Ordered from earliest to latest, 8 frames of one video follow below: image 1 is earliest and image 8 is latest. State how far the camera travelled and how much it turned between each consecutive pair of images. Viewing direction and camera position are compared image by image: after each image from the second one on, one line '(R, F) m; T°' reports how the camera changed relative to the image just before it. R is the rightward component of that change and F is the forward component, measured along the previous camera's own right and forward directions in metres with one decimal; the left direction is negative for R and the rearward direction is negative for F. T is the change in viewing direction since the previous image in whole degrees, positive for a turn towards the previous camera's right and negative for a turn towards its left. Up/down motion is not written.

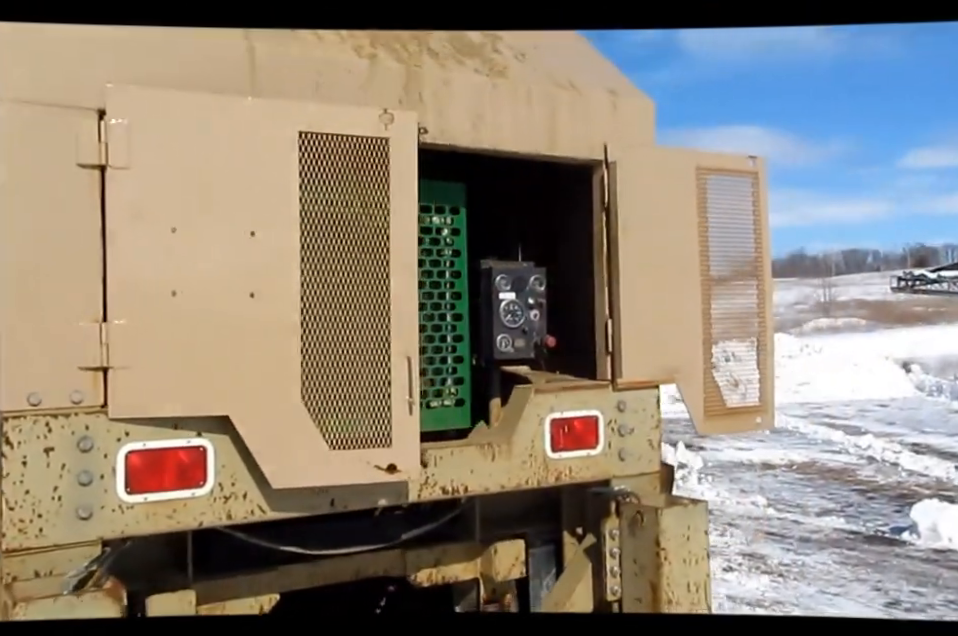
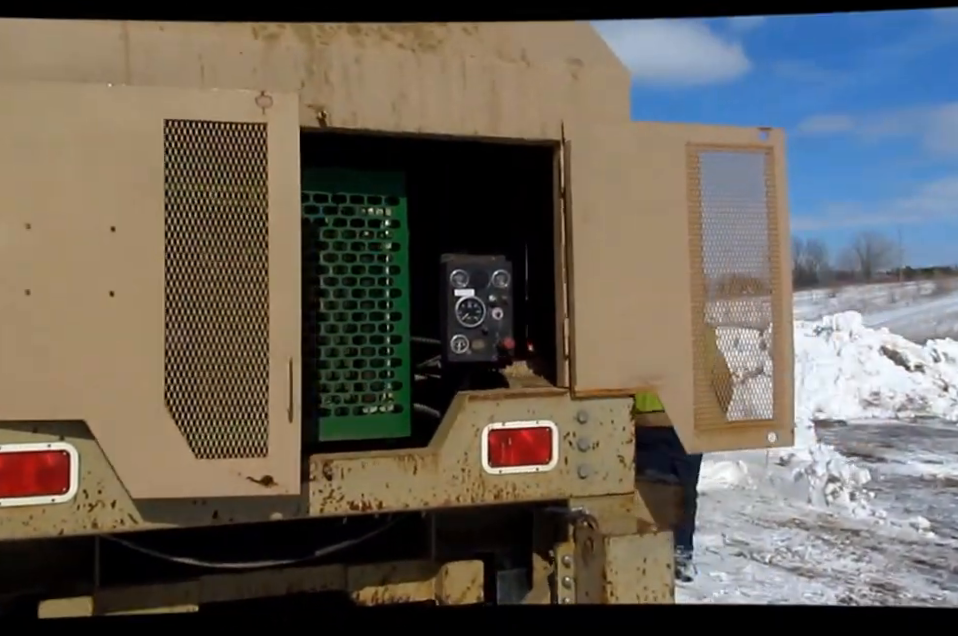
(+0.6, +0.3) m; -13°
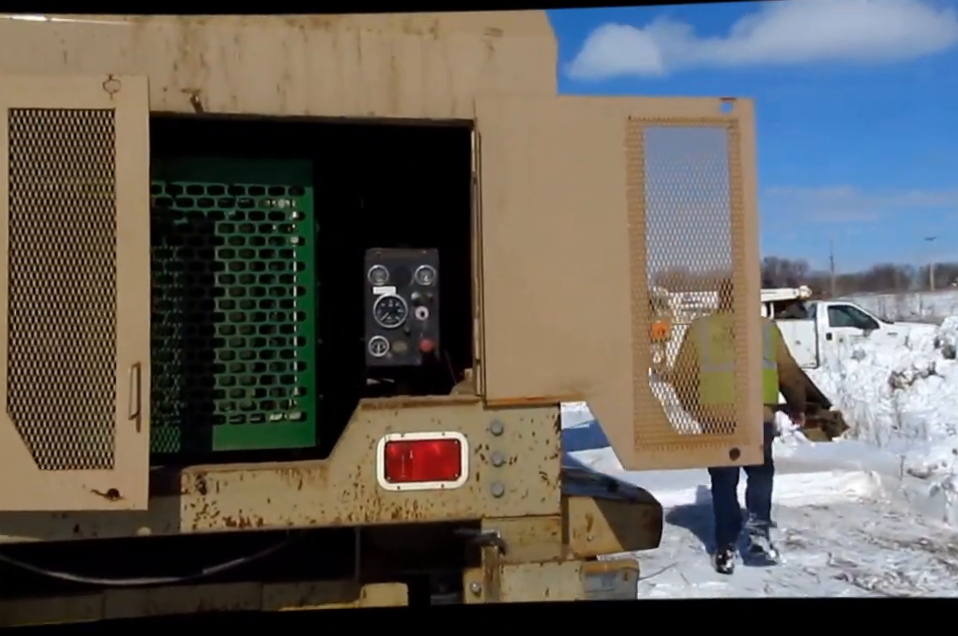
(+0.6, +0.3) m; -10°
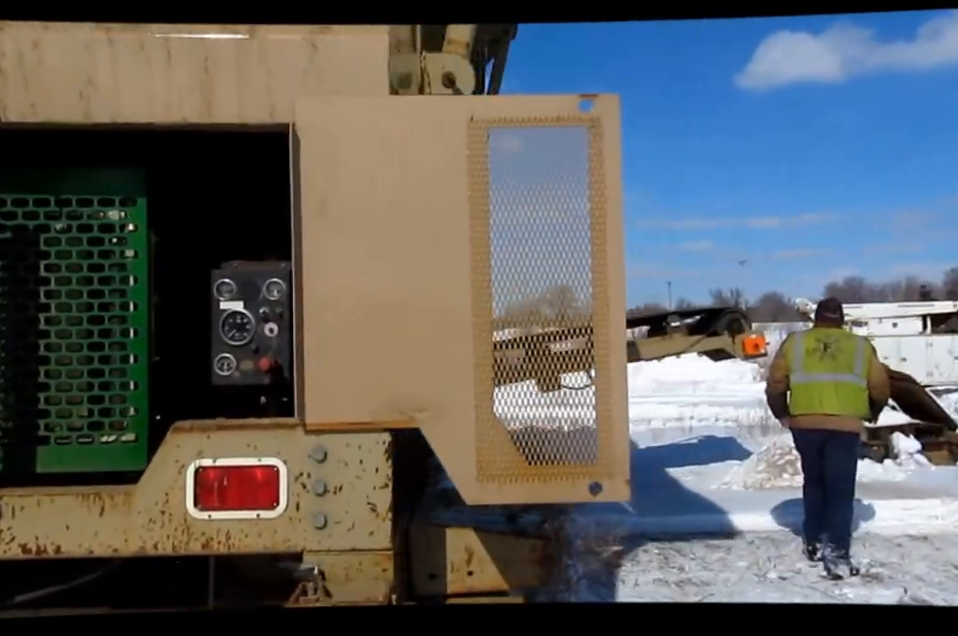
(+0.6, +0.3) m; -8°
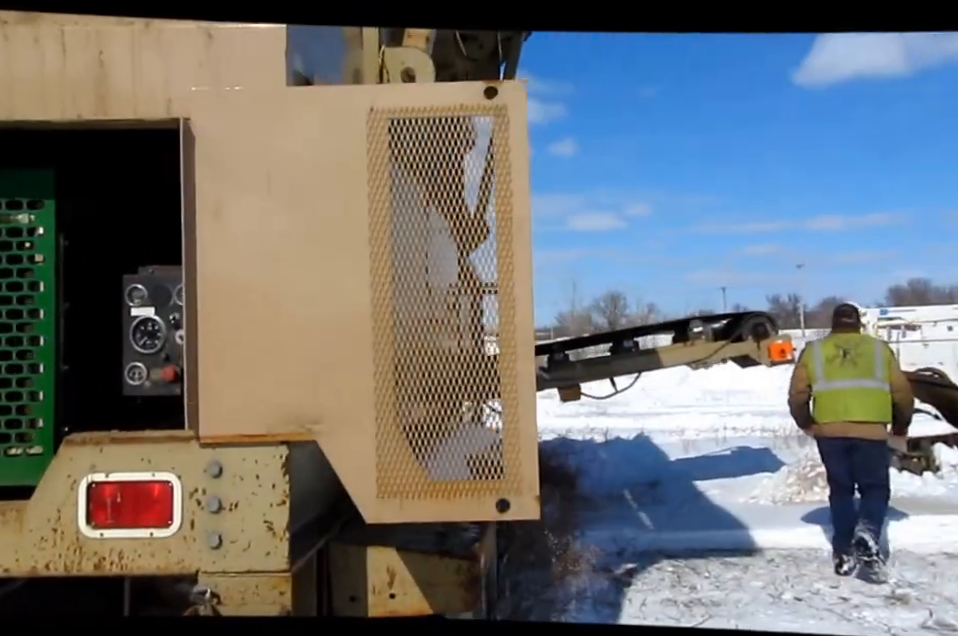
(+0.3, +0.1) m; -3°
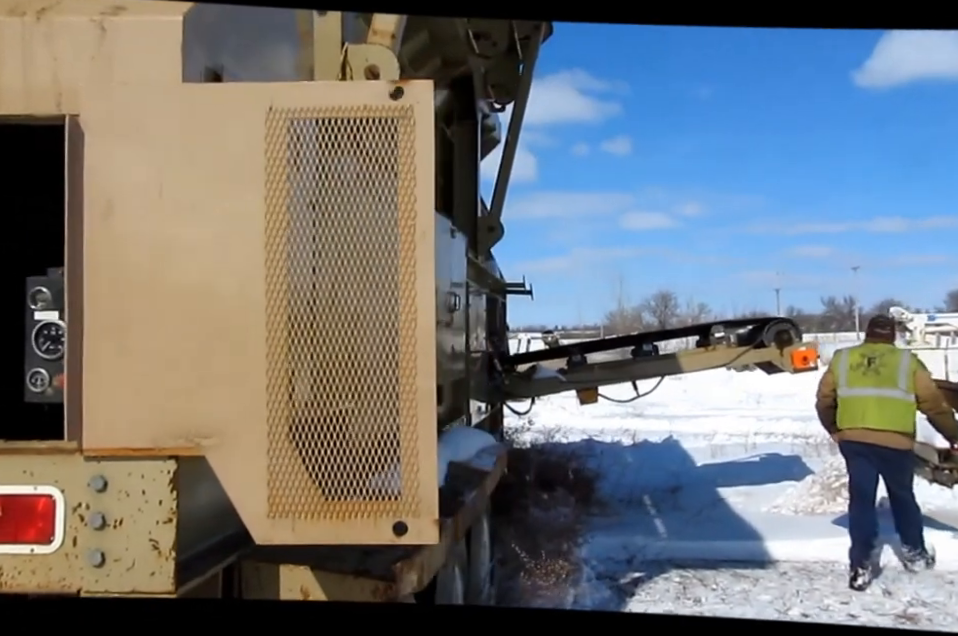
(+0.3, +0.1) m; -3°
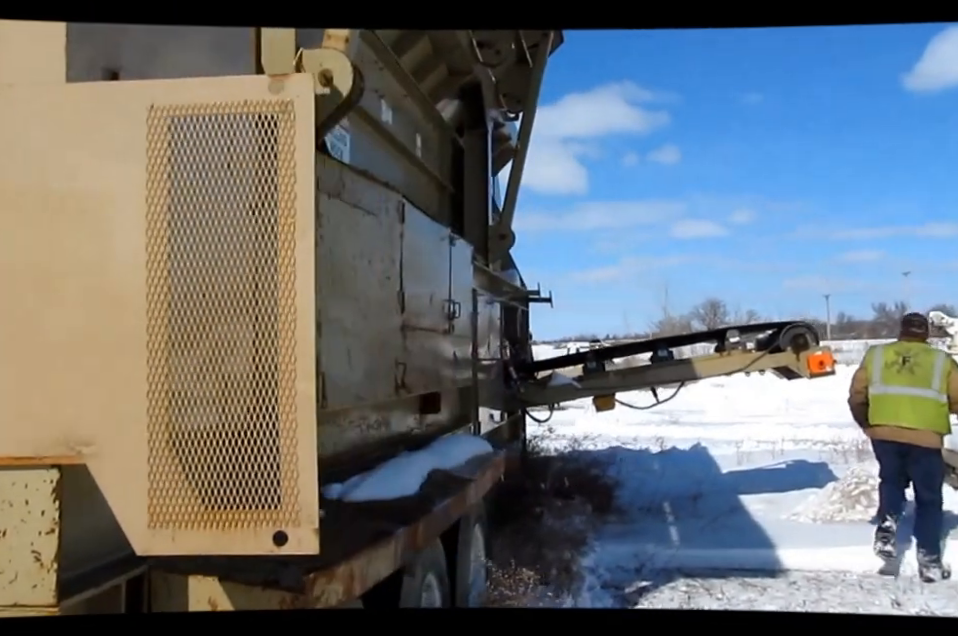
(+0.3, +0.1) m; -3°
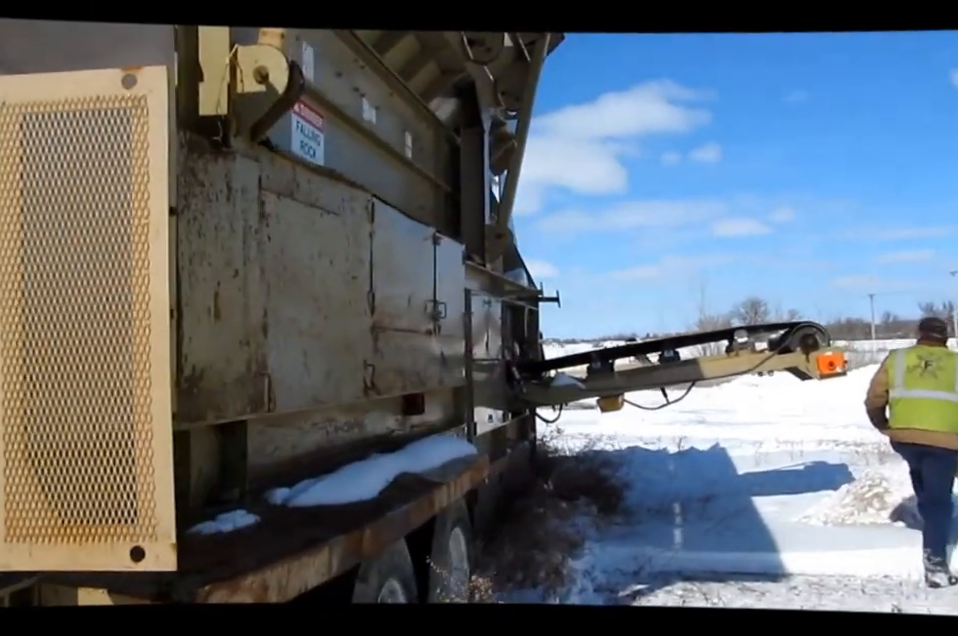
(+0.3, +0.1) m; -2°
